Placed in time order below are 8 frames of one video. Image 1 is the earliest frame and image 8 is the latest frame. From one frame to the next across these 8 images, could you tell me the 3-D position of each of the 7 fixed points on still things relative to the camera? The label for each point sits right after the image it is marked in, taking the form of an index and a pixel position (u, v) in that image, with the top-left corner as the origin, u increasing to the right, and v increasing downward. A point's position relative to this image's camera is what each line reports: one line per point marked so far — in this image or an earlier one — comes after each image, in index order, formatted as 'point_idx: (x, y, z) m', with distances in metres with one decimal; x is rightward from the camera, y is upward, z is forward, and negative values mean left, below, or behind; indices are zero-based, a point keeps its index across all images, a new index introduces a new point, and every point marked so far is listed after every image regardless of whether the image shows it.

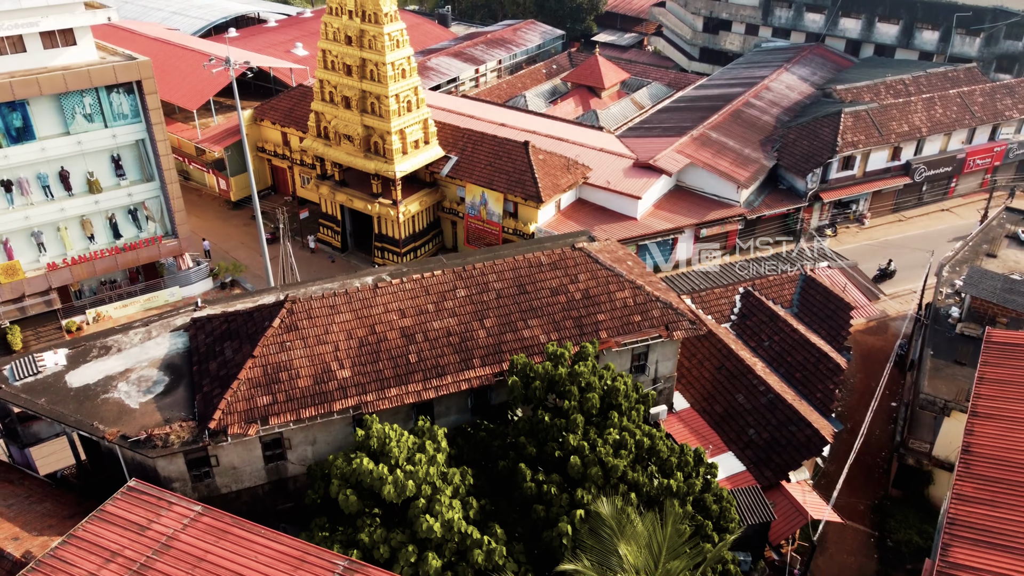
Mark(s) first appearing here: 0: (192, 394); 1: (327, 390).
0: (-7.5, -2.5, +19.7) m
1: (-4.2, -2.3, +19.1) m
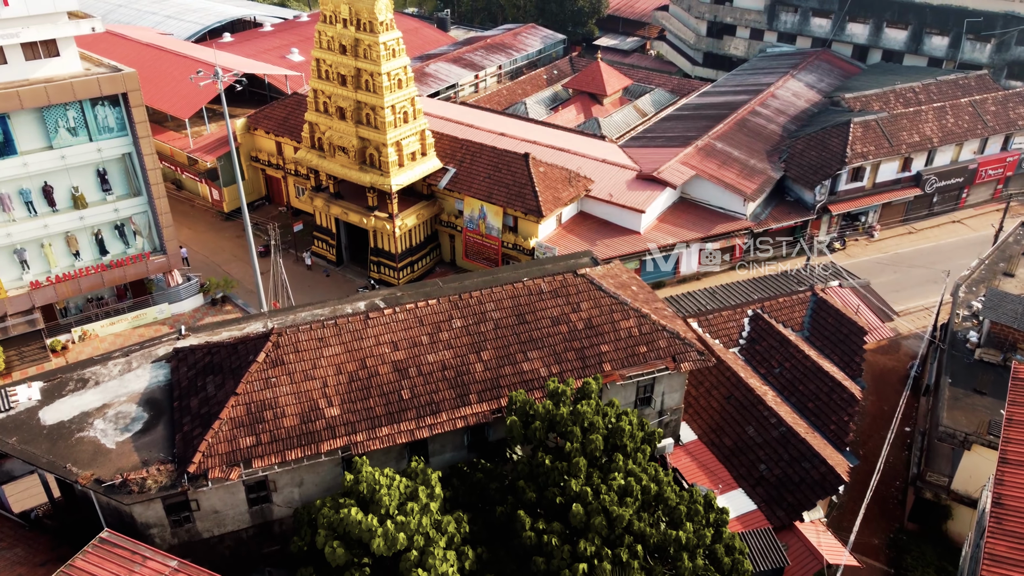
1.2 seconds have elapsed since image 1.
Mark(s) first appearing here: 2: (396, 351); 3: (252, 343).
0: (-7.5, -3.2, +18.6) m
1: (-4.2, -3.0, +18.0) m
2: (-2.7, -1.5, +19.5) m
3: (-6.0, -1.3, +19.4) m
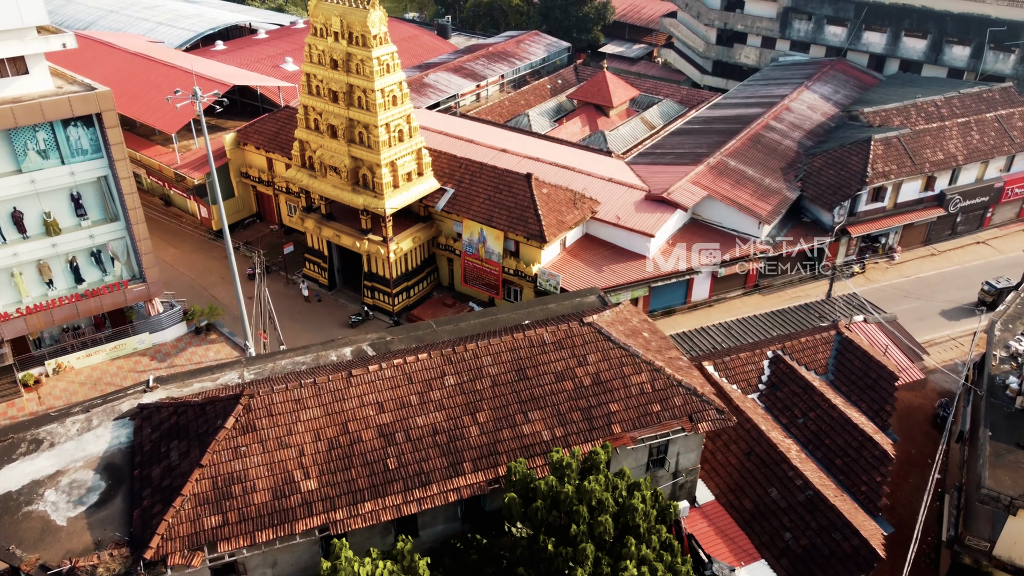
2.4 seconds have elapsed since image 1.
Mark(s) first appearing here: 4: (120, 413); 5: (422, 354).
0: (-7.5, -4.3, +16.7) m
1: (-4.3, -4.2, +16.0) m
2: (-2.7, -2.6, +17.5) m
3: (-6.0, -2.4, +17.4) m
4: (-9.0, -2.9, +19.2) m
5: (-2.0, -1.5, +18.6) m
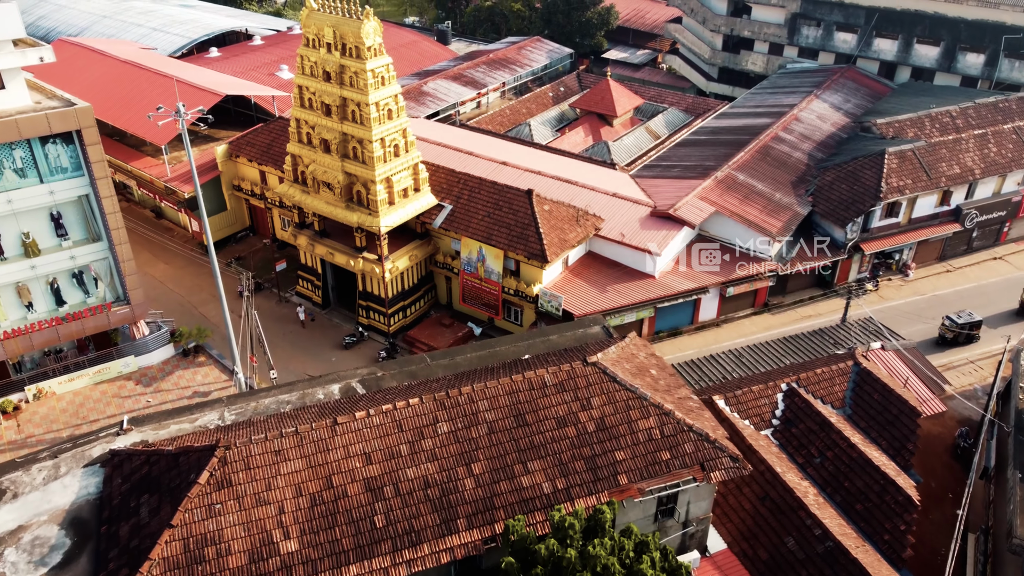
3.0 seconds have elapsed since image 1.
0: (-7.6, -5.1, +15.4) m
1: (-4.3, -5.0, +14.7) m
2: (-2.7, -3.4, +16.2) m
3: (-6.1, -3.2, +16.1) m
4: (-9.0, -3.7, +17.9) m
5: (-2.0, -2.3, +17.3) m
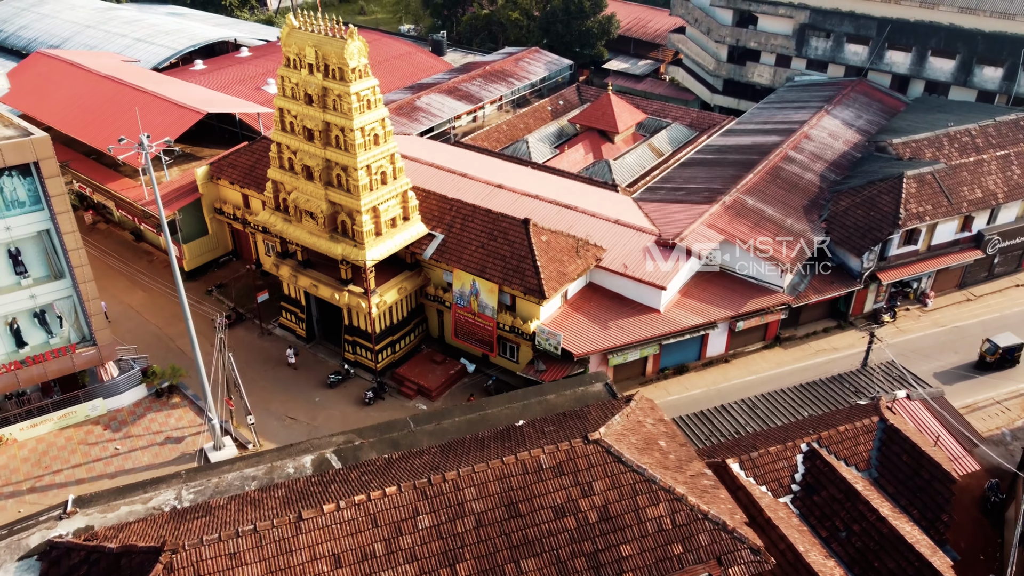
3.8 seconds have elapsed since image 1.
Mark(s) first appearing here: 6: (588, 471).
0: (-7.7, -6.4, +13.3) m
1: (-4.5, -6.2, +12.6) m
2: (-2.9, -4.7, +14.1) m
3: (-6.2, -4.5, +14.1) m
4: (-9.2, -5.0, +15.8) m
5: (-2.2, -3.5, +15.3) m
6: (+1.4, -3.4, +15.8) m
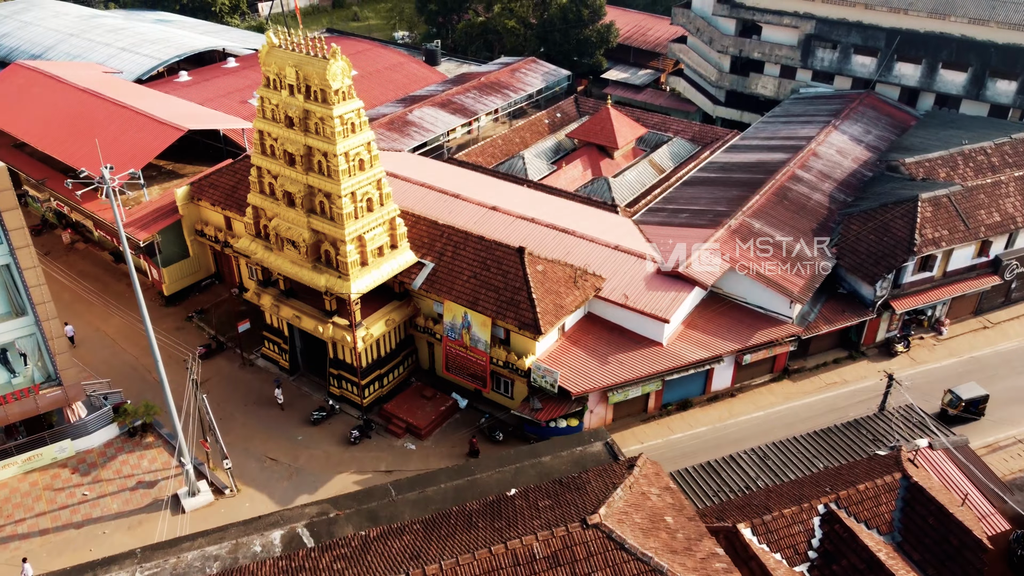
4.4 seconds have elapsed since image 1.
0: (-7.9, -7.5, +11.6) m
1: (-4.6, -7.4, +10.9) m
2: (-3.1, -5.8, +12.4) m
3: (-6.4, -5.6, +12.3) m
4: (-9.3, -6.1, +14.1) m
5: (-2.4, -4.7, +13.5) m
6: (+1.3, -4.5, +14.1) m
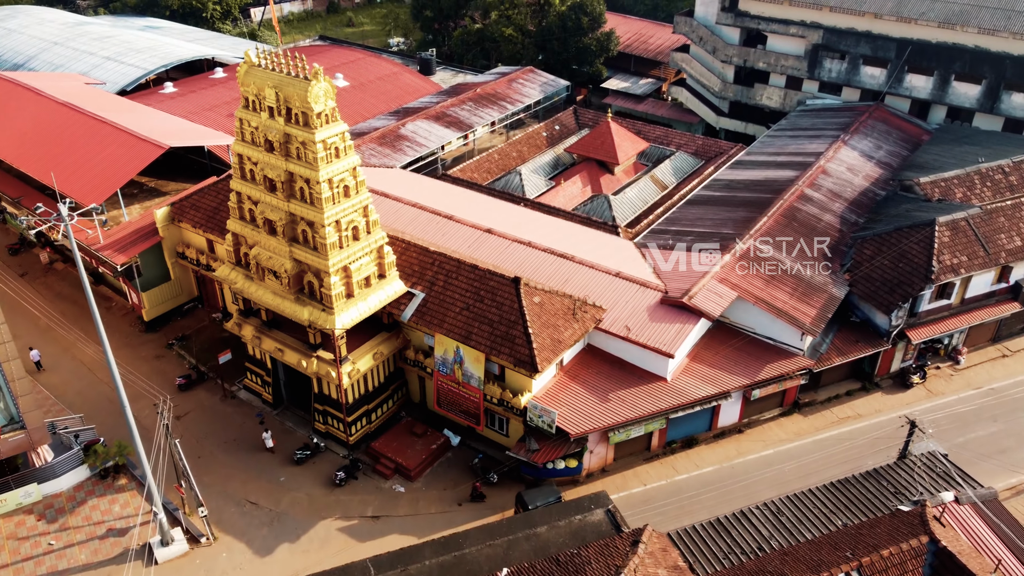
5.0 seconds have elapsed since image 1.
0: (-8.1, -8.6, +9.9) m
1: (-4.8, -8.4, +9.3) m
2: (-3.2, -6.9, +10.7) m
3: (-6.6, -6.7, +10.7) m
4: (-9.5, -7.1, +12.4) m
5: (-2.5, -5.7, +11.9) m
6: (+1.1, -5.6, +12.4) m
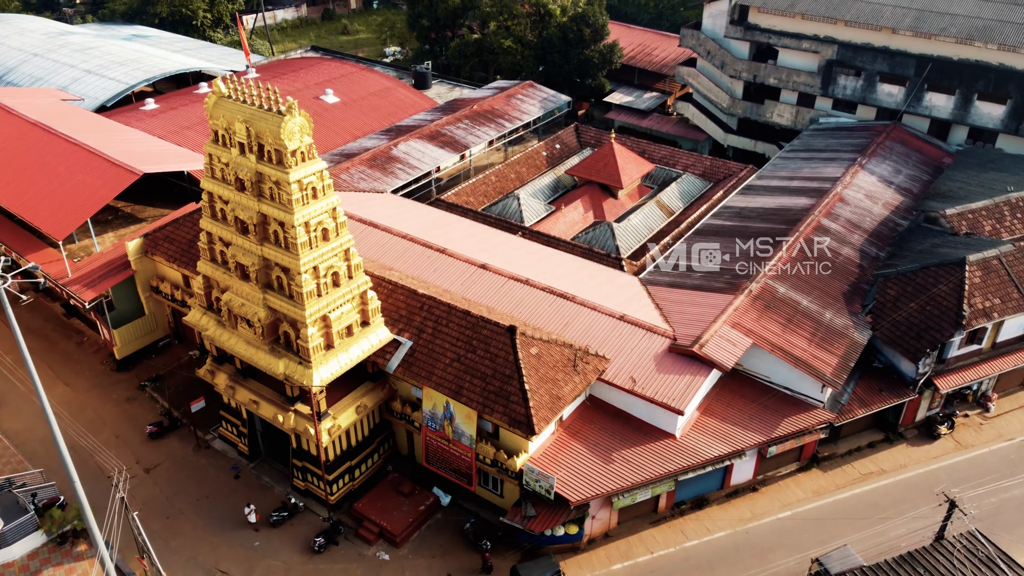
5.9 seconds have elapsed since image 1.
0: (-8.3, -10.0, +7.6) m
1: (-5.0, -9.9, +7.0) m
2: (-3.4, -8.4, +8.4) m
3: (-6.8, -8.1, +8.4) m
4: (-9.7, -8.6, +10.2) m
5: (-2.7, -7.2, +9.6) m
6: (+0.9, -7.1, +10.1) m
